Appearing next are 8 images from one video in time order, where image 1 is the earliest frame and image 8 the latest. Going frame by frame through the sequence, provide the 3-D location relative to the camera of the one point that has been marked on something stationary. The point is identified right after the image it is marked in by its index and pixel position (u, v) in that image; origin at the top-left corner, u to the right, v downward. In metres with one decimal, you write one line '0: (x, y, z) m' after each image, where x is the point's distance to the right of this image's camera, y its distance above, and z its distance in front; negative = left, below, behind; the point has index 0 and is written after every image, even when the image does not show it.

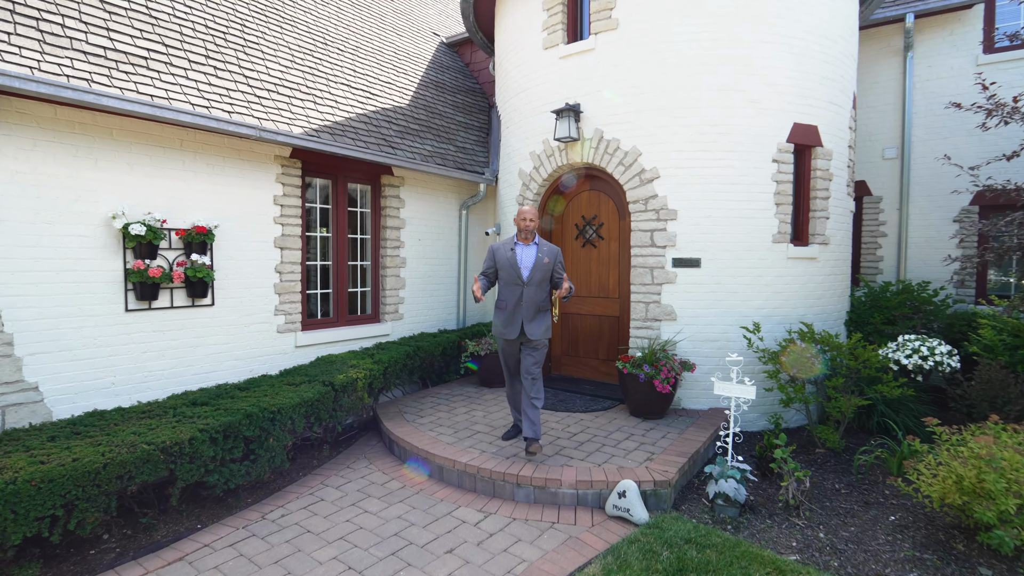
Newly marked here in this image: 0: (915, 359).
0: (+3.7, -0.6, +5.0) m
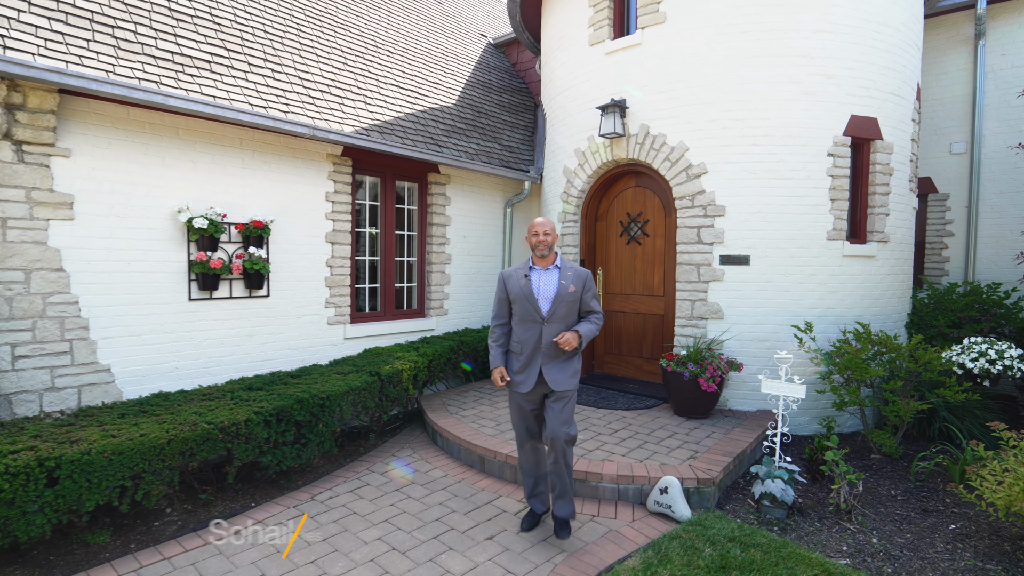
0: (+4.1, -0.6, +4.7) m
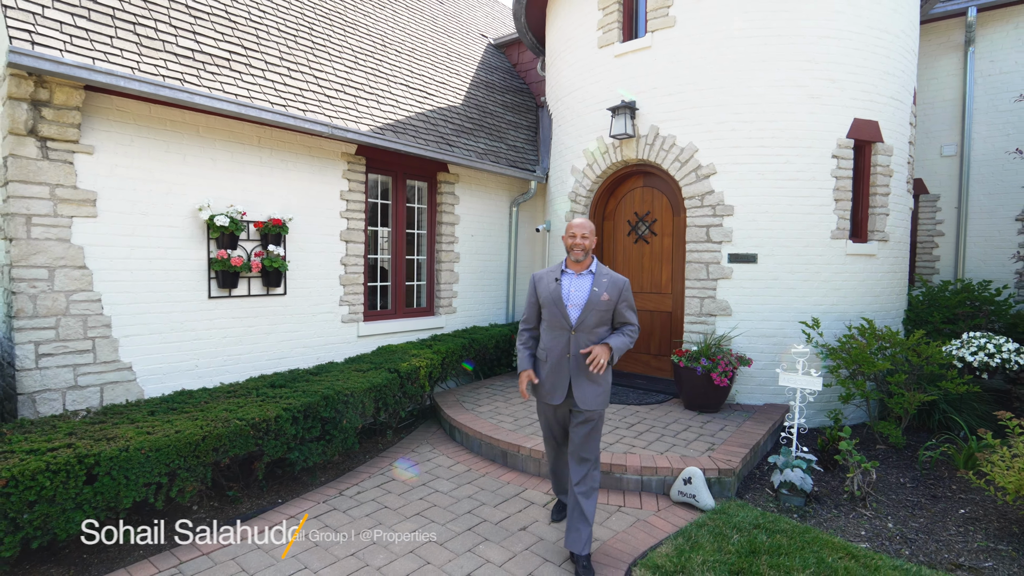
0: (+4.3, -0.6, +4.9) m
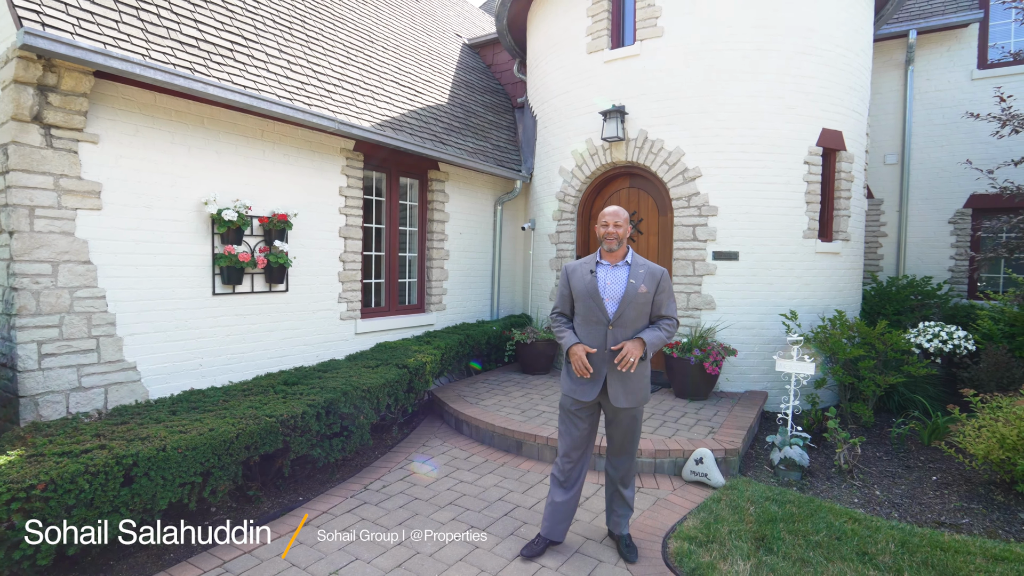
0: (+4.3, -0.6, +5.5) m
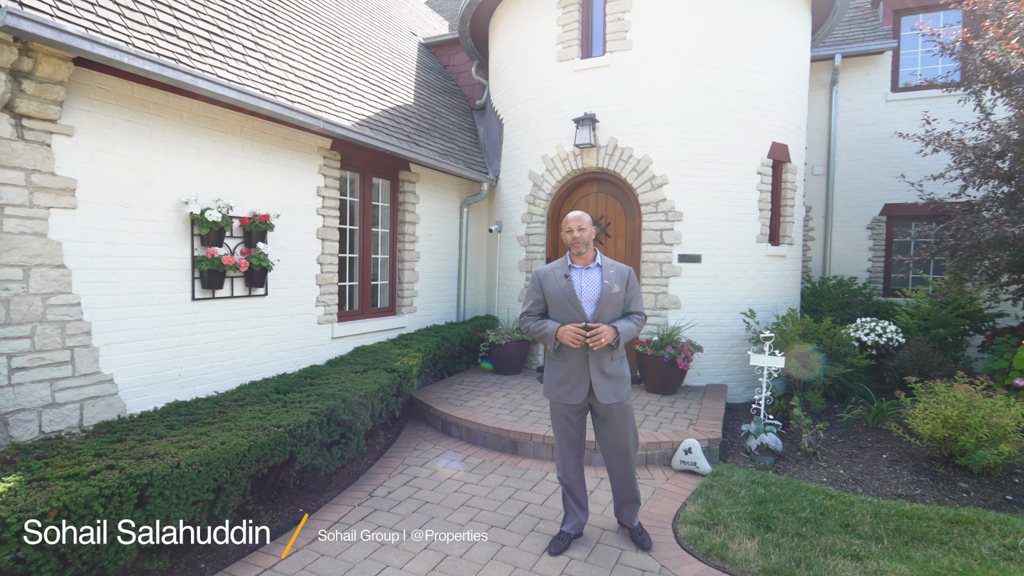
0: (+4.1, -0.6, +6.2) m
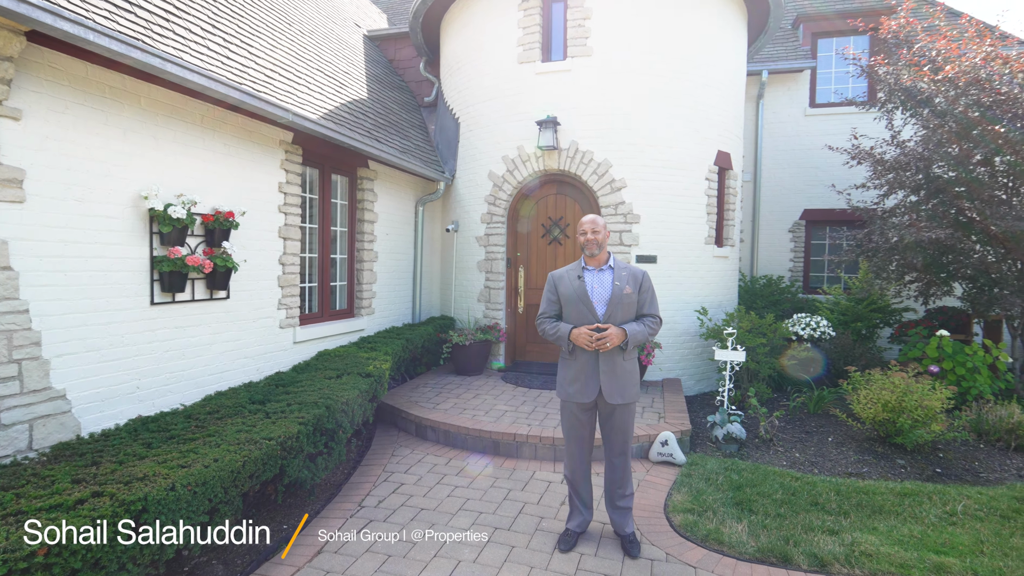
0: (+3.7, -0.5, +6.8) m
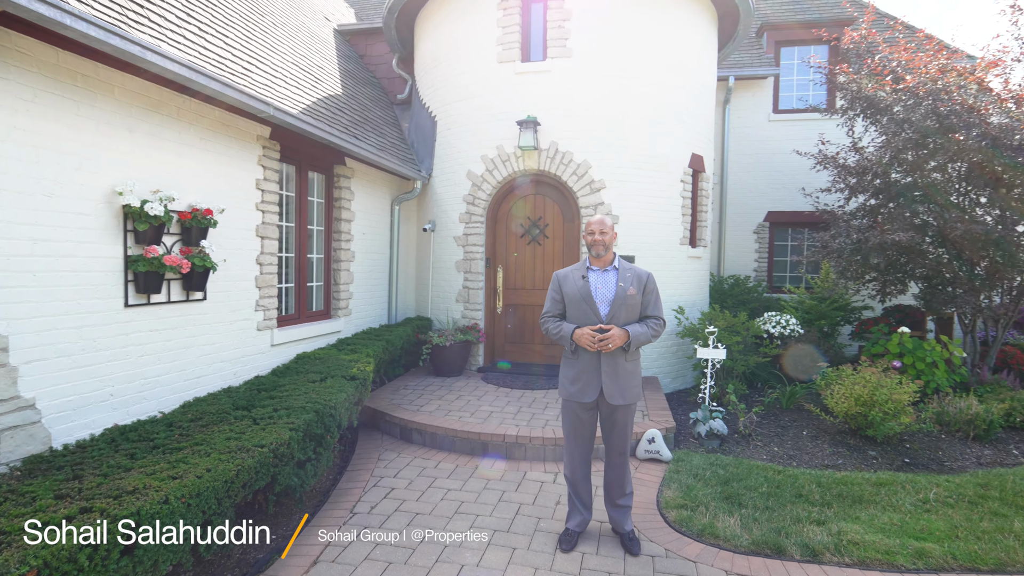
0: (+3.4, -0.5, +7.0) m
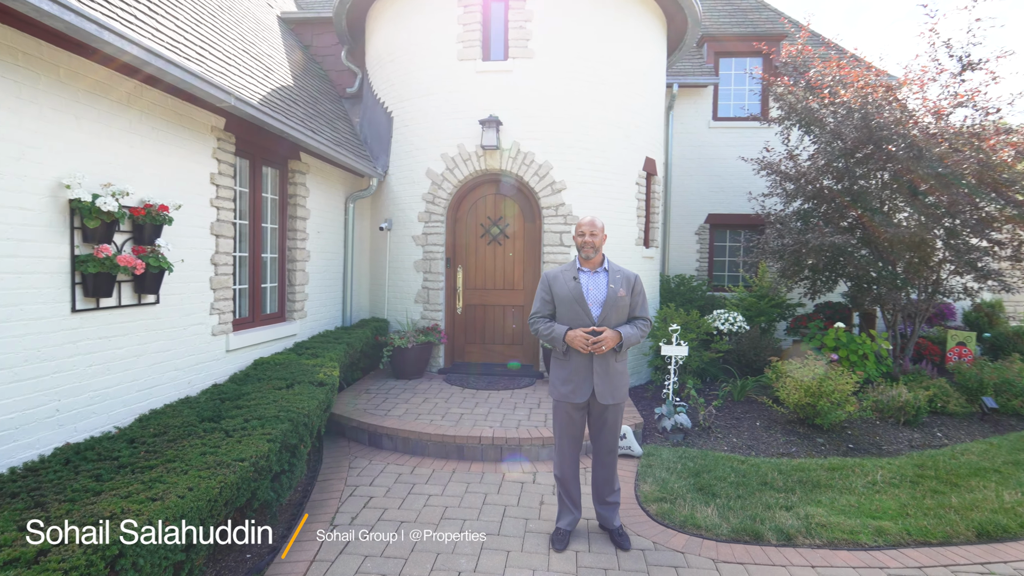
0: (+2.9, -0.5, +7.4) m
